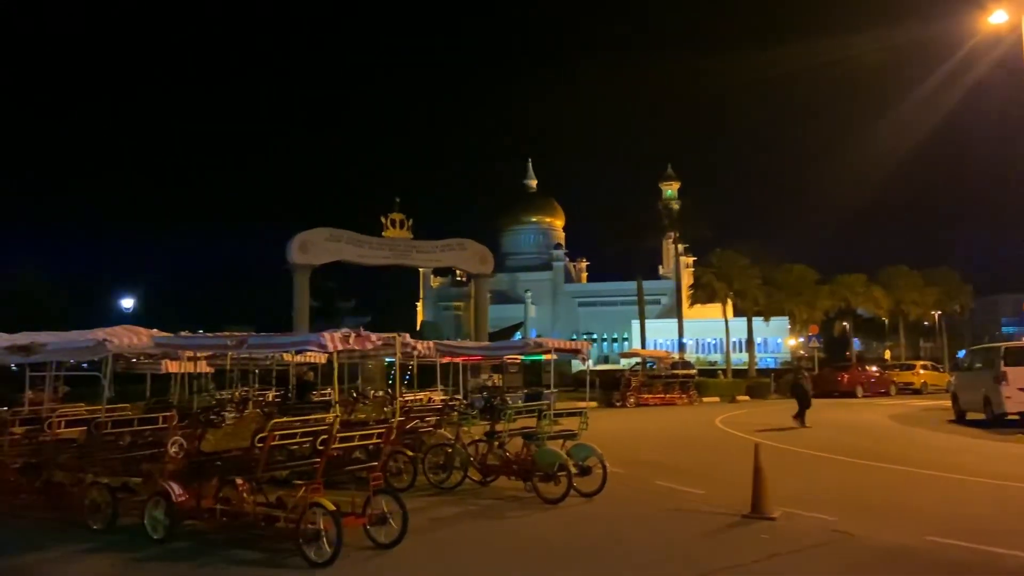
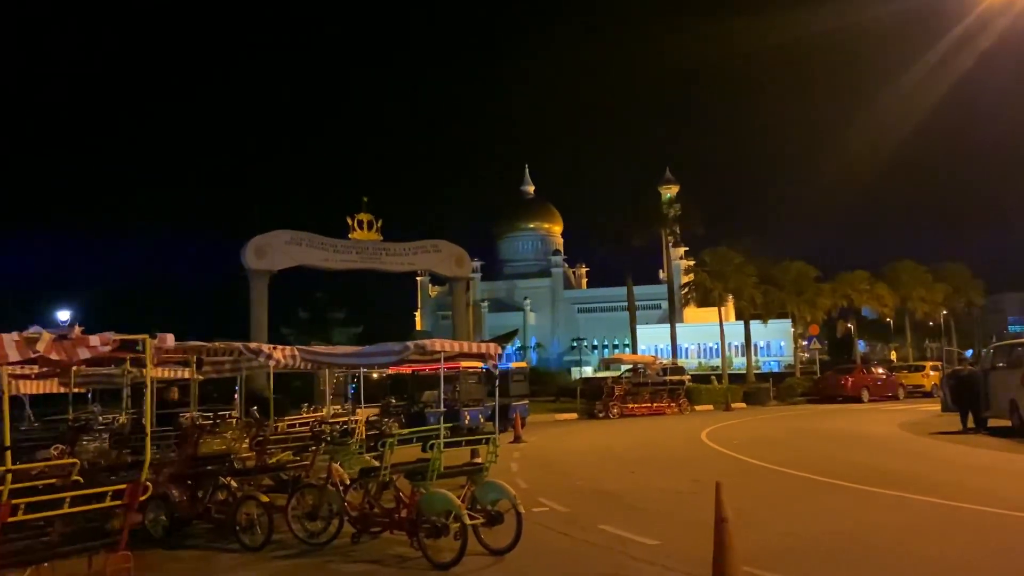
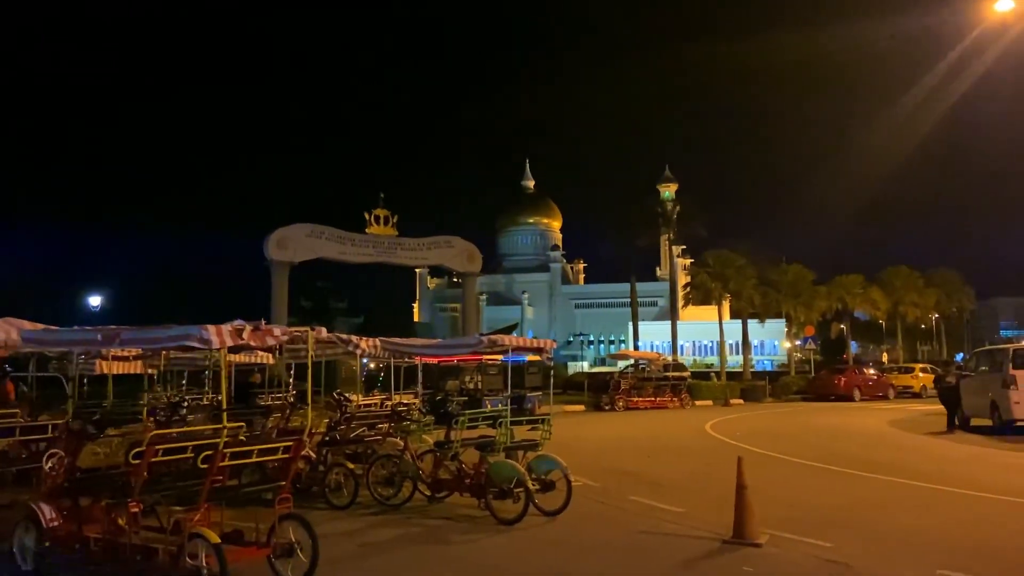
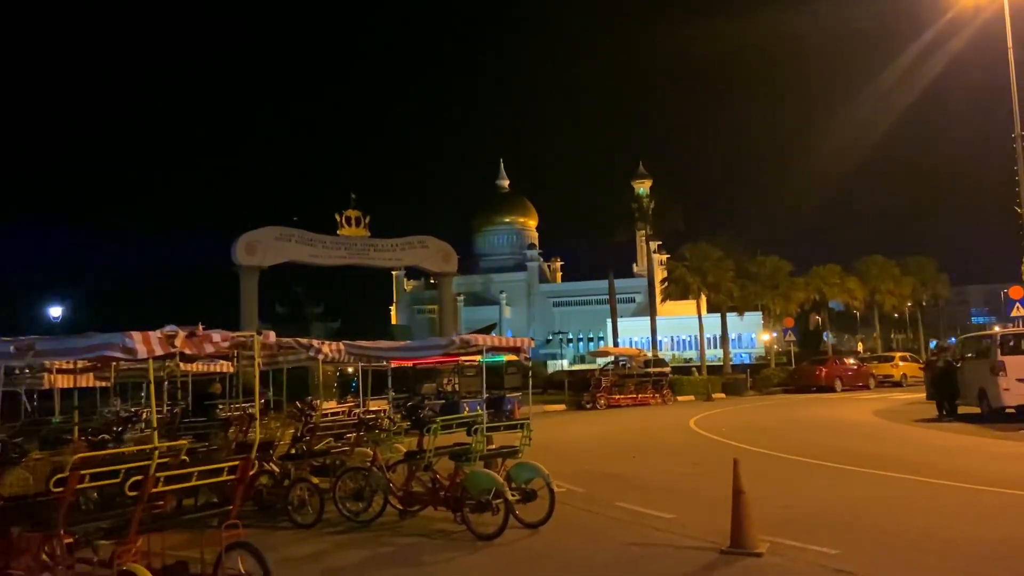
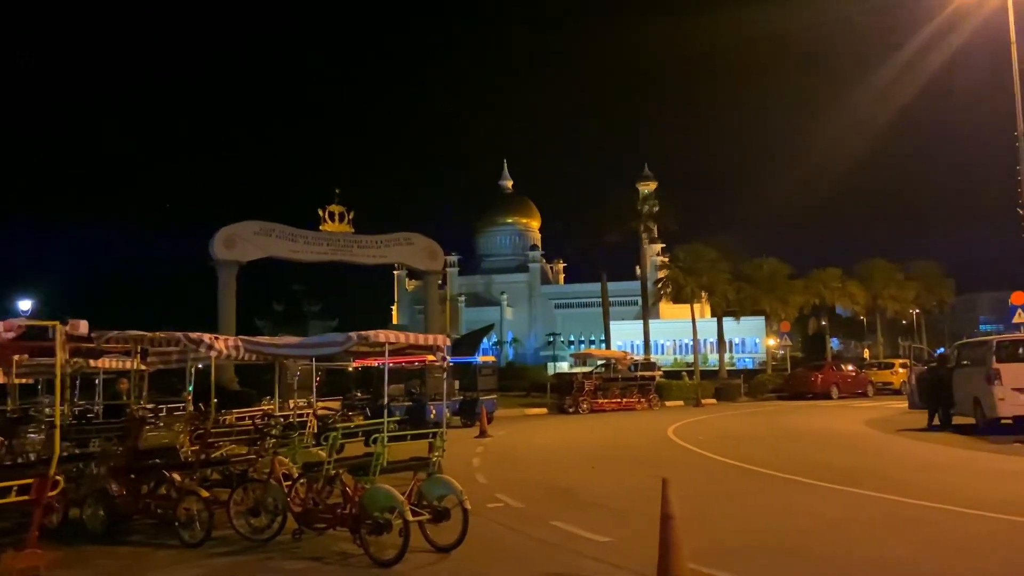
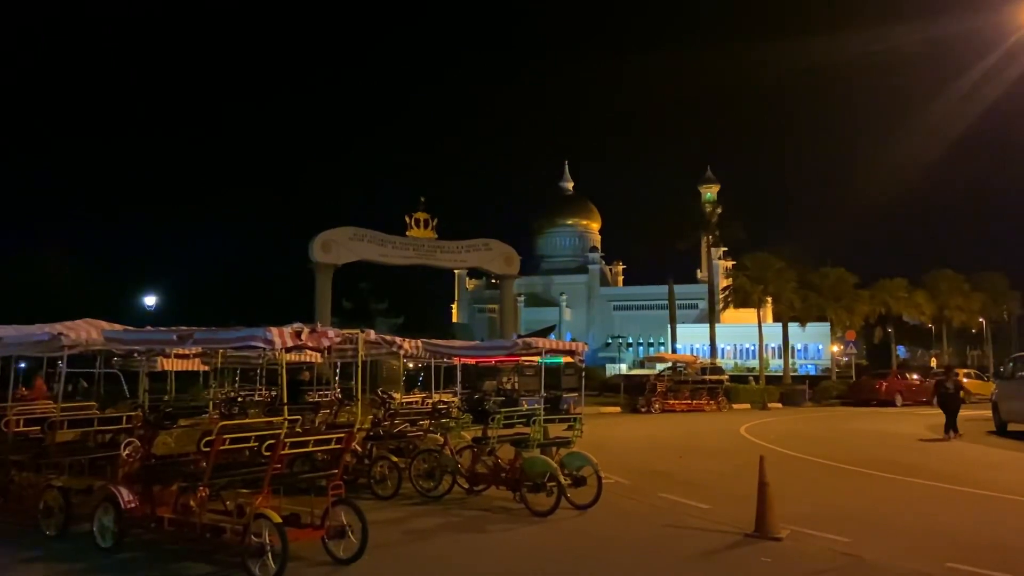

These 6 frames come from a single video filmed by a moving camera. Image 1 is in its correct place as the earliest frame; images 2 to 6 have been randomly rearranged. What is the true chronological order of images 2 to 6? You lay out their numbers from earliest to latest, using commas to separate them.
6, 3, 4, 2, 5
